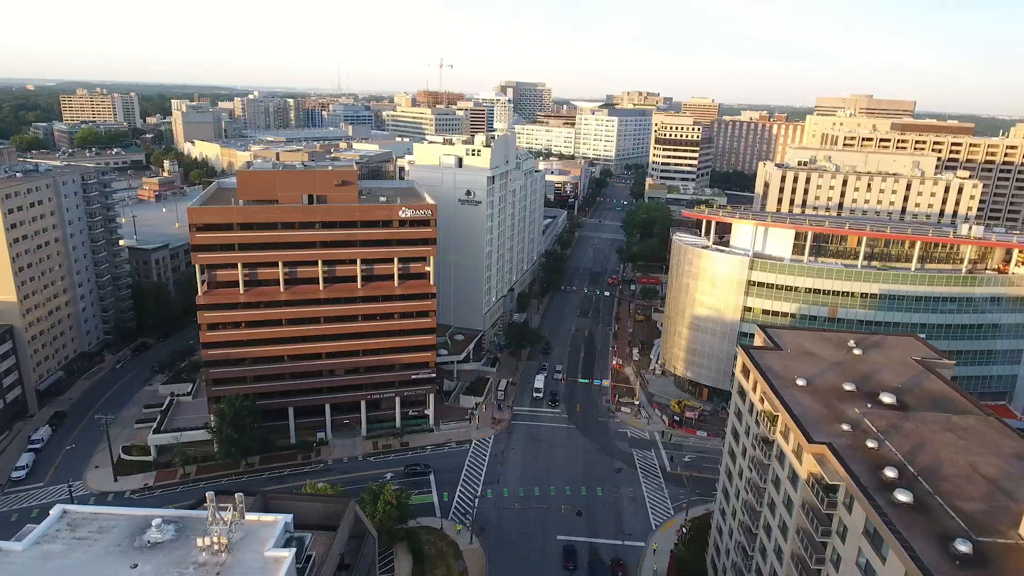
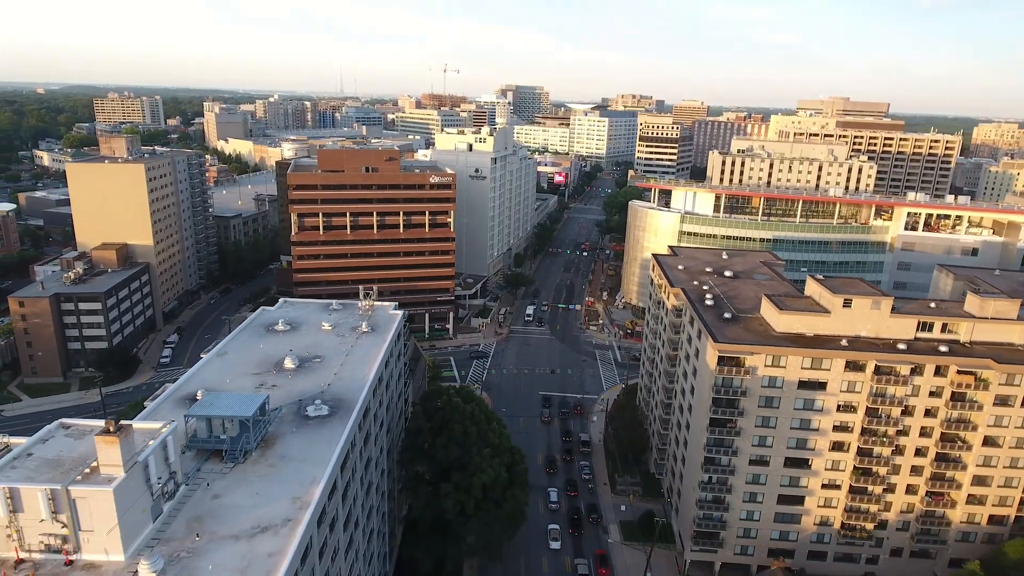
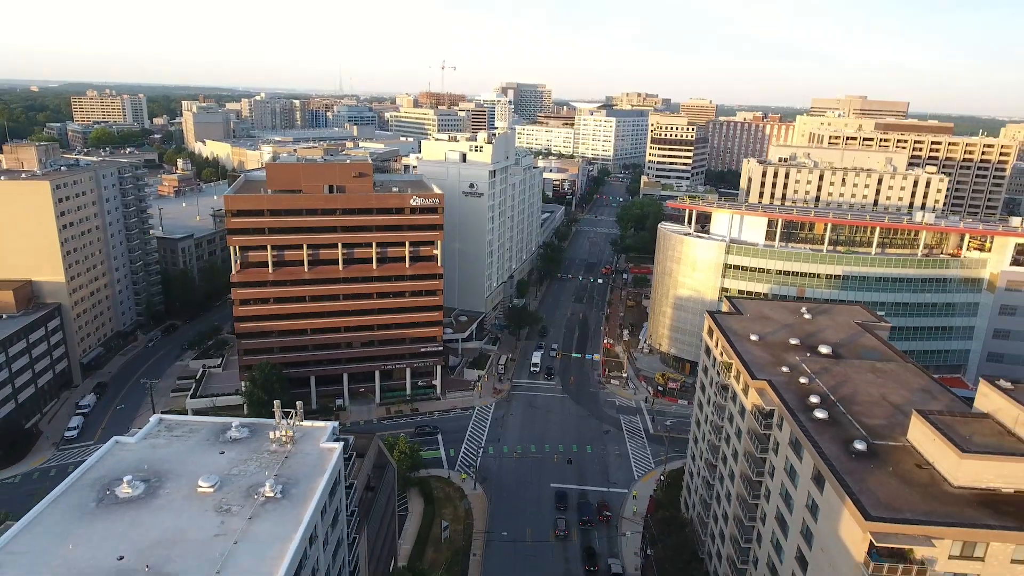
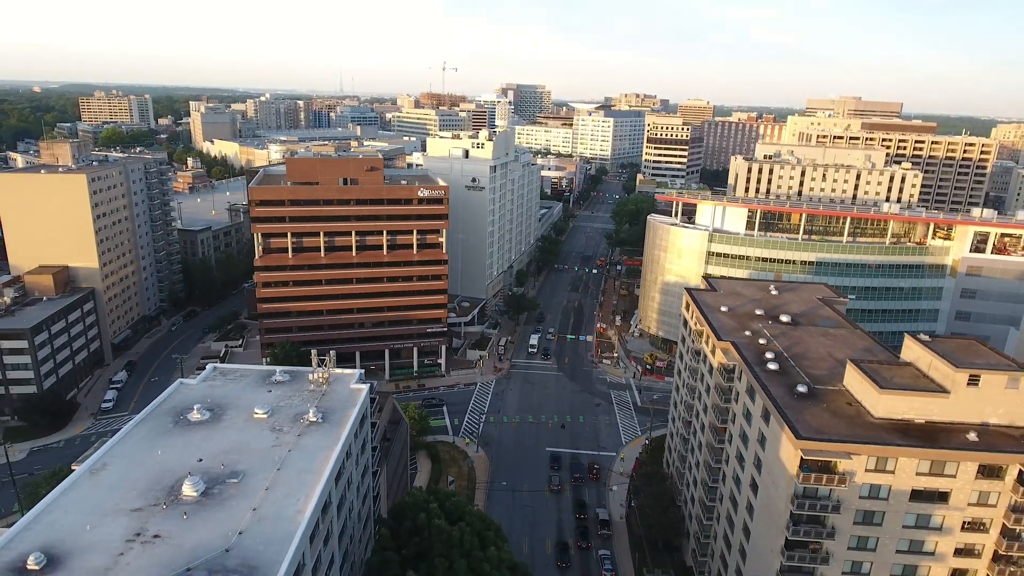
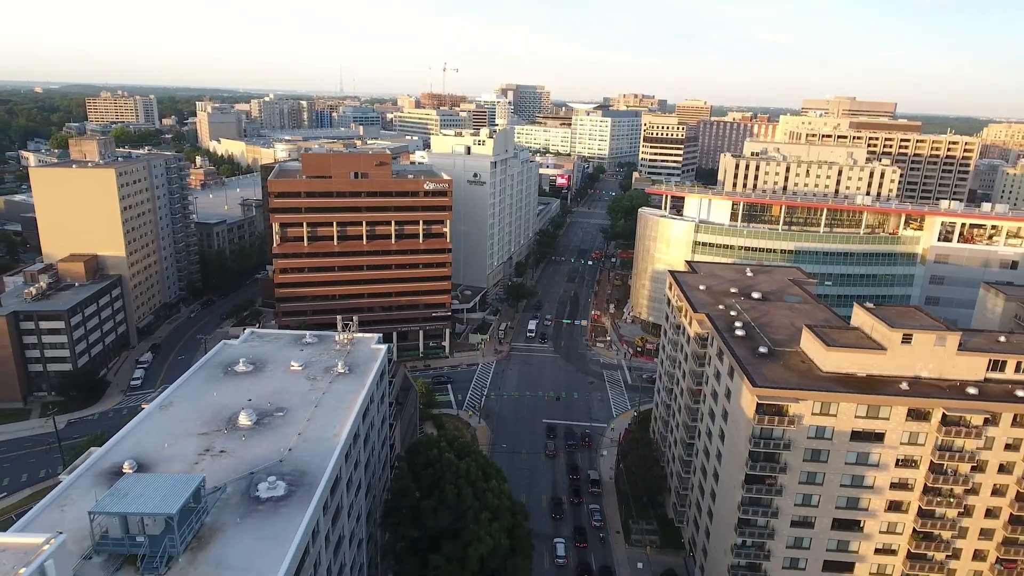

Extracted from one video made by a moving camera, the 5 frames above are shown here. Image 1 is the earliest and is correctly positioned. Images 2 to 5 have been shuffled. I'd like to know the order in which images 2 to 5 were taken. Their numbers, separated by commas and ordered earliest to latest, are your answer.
3, 4, 5, 2
